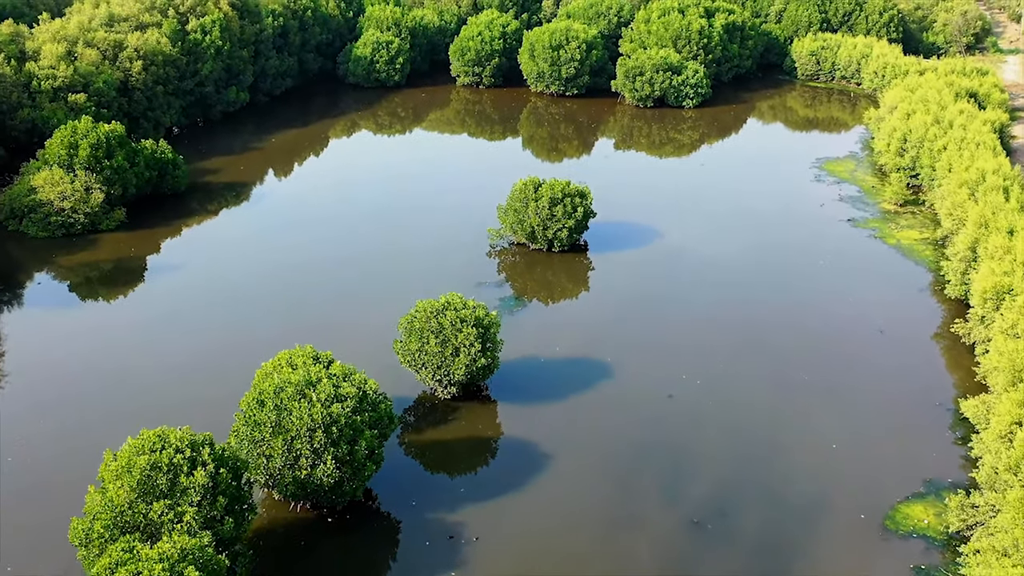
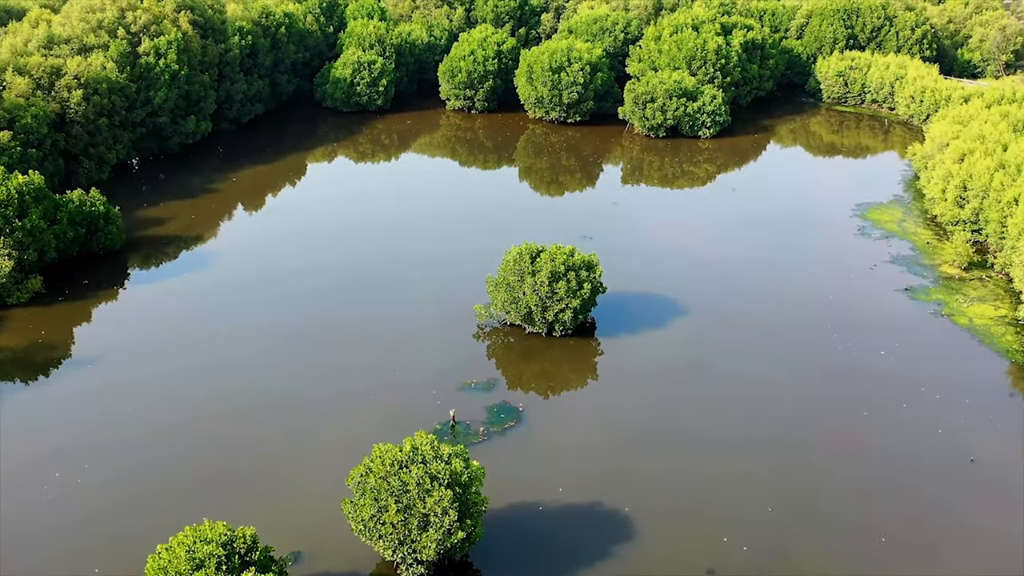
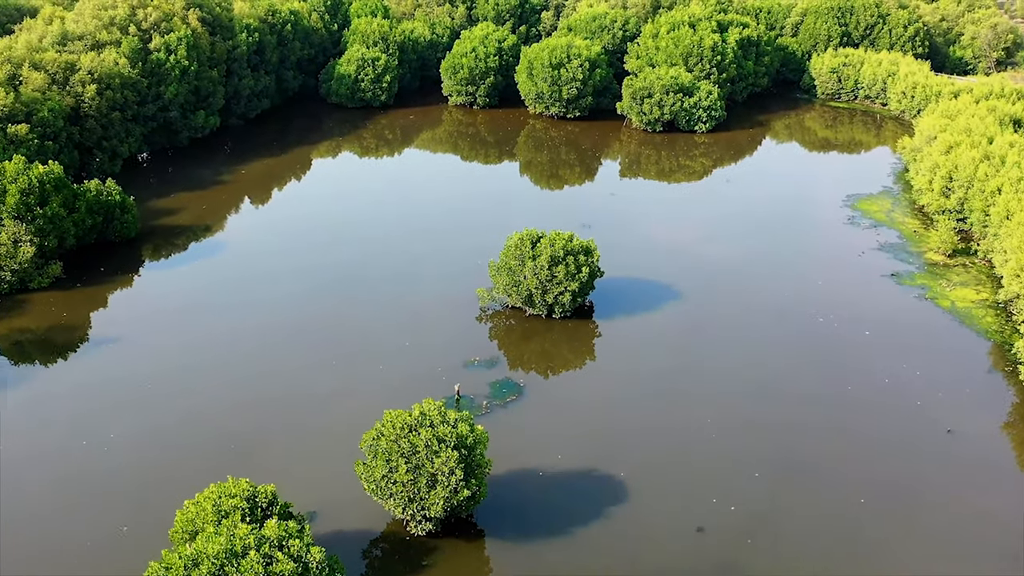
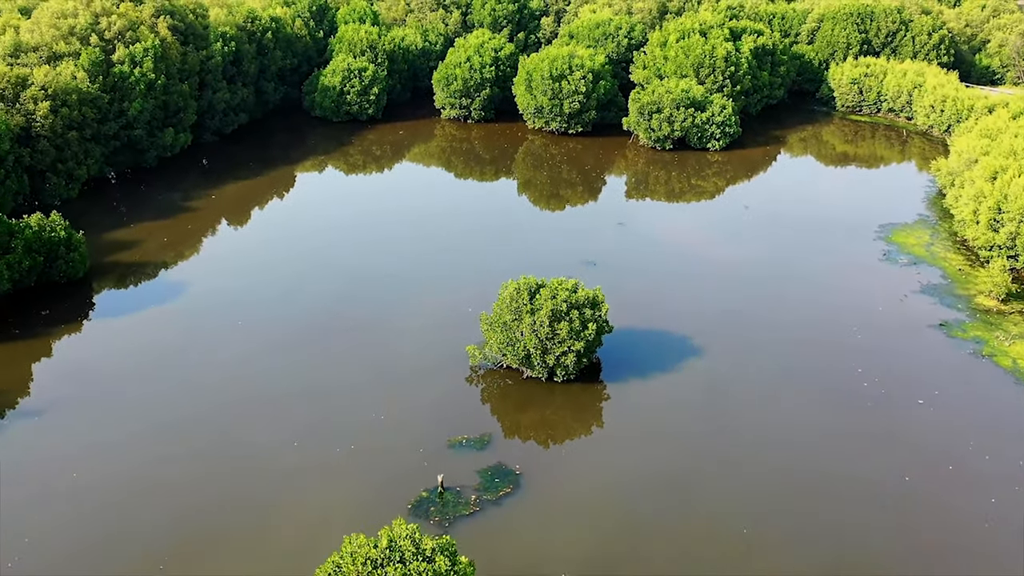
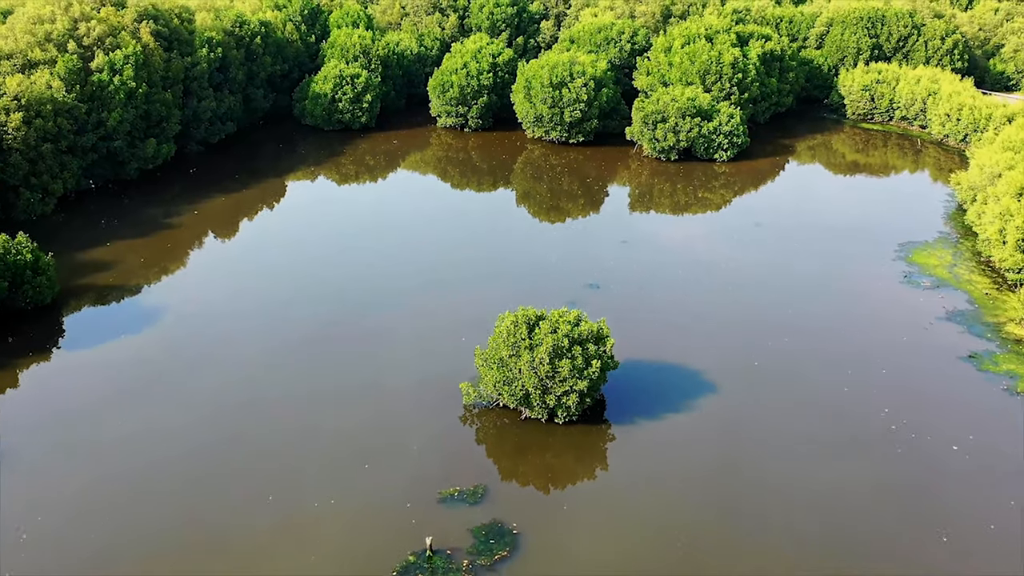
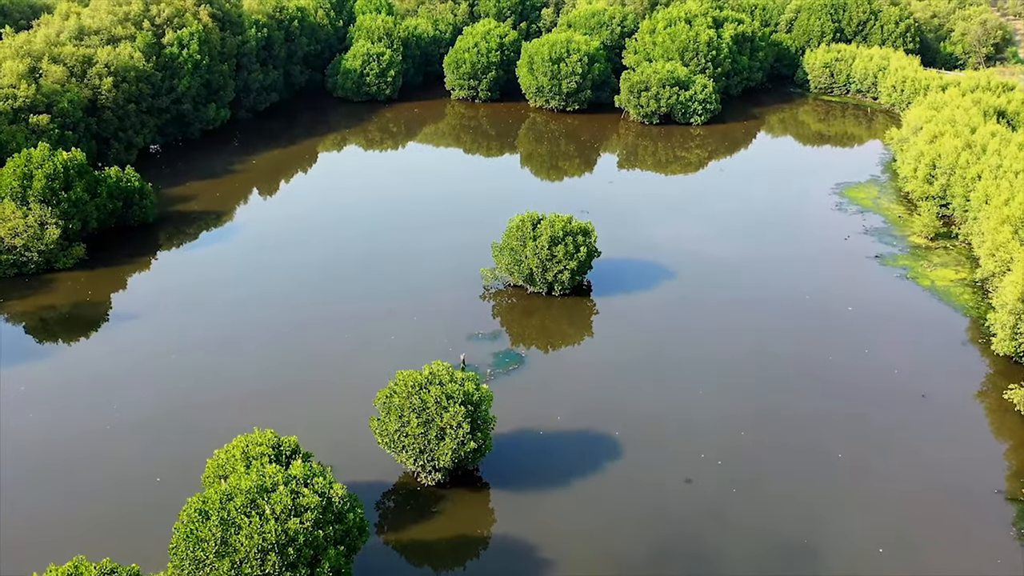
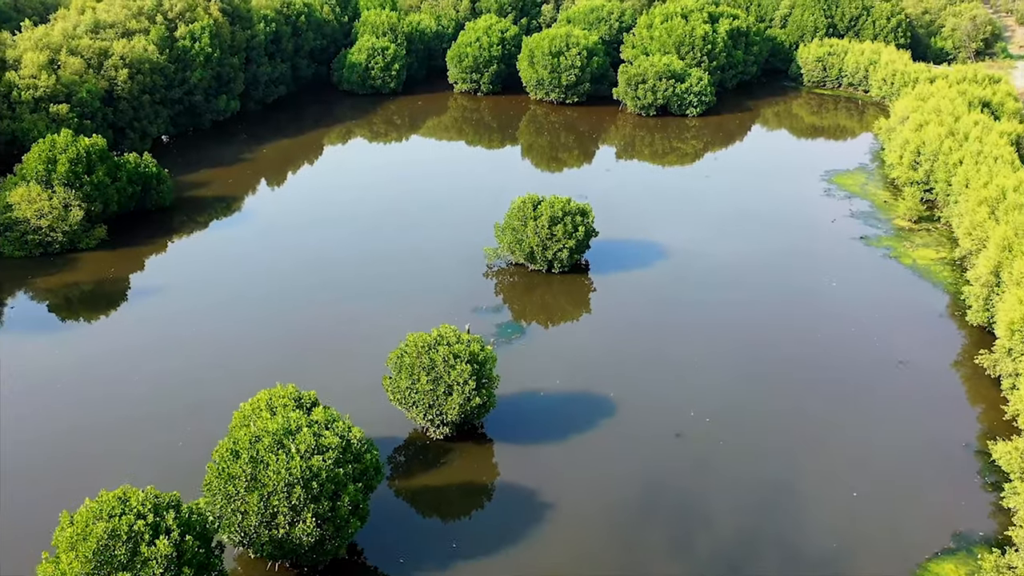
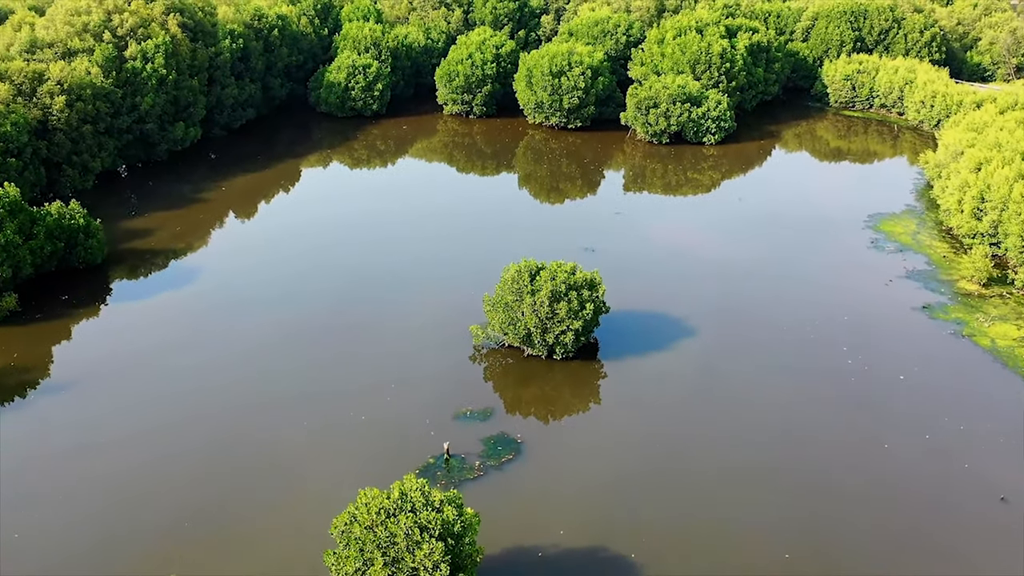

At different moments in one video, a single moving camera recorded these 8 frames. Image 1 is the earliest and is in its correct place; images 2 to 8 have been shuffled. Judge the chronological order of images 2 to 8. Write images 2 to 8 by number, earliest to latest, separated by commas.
7, 6, 3, 2, 8, 4, 5
